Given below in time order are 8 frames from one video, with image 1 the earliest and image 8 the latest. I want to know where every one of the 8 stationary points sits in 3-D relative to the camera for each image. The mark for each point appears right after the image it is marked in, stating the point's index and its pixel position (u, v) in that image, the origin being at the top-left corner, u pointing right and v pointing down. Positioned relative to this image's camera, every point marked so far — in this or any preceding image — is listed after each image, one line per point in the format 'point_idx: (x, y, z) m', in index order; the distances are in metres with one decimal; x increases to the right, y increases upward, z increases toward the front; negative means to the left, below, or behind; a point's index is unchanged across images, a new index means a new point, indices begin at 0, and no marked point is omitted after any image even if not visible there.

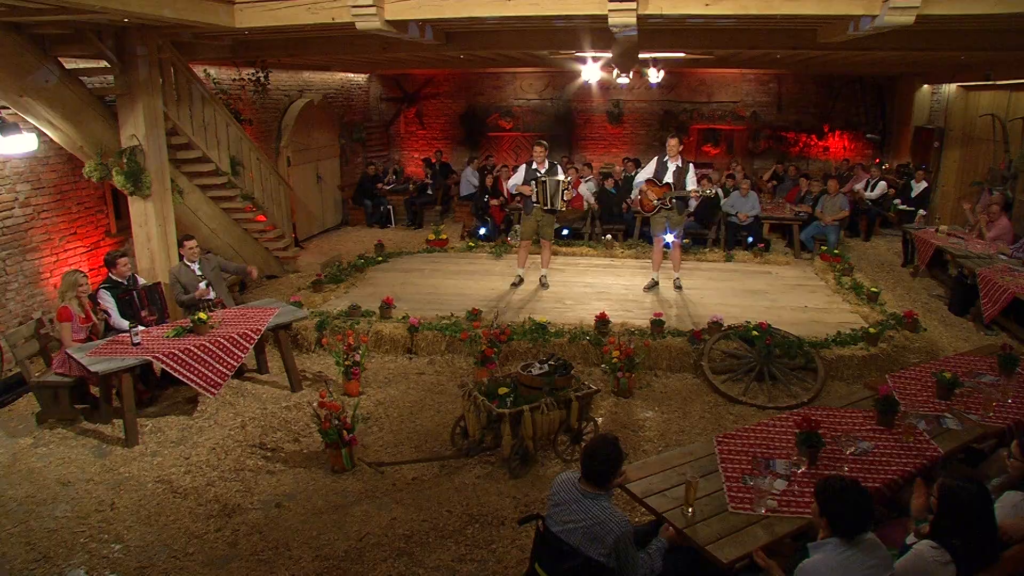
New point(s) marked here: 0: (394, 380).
0: (-0.8, -0.6, +6.5) m
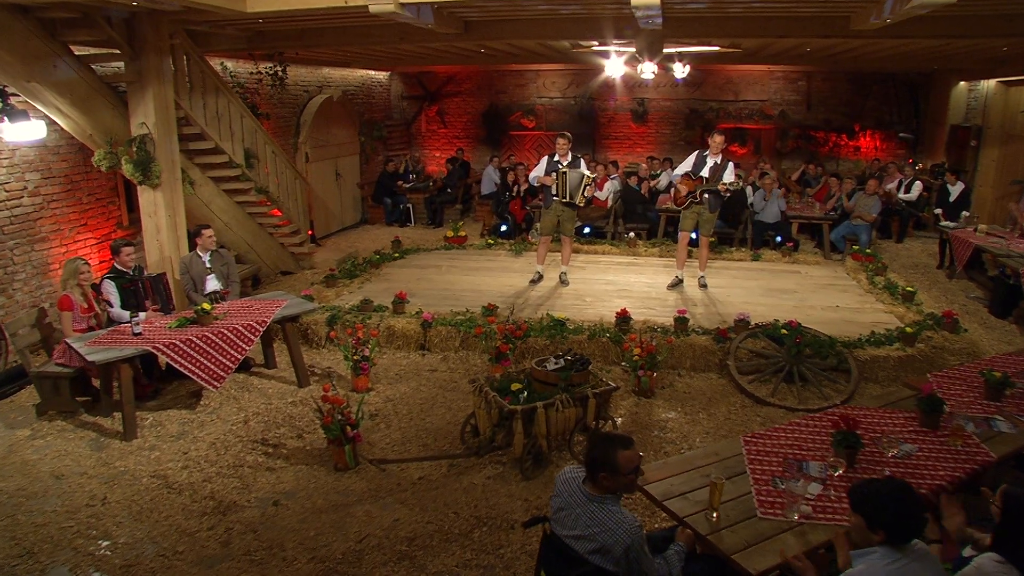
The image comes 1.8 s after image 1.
0: (-0.7, -0.6, +6.2) m
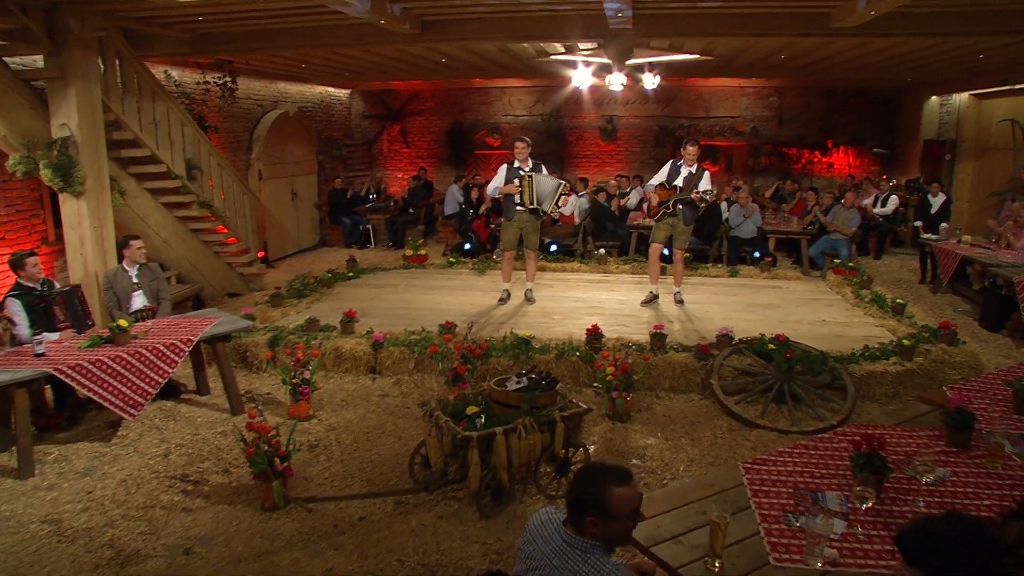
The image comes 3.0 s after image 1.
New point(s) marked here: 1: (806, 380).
0: (-0.9, -0.7, +5.6) m
1: (+1.6, -0.5, +5.5) m
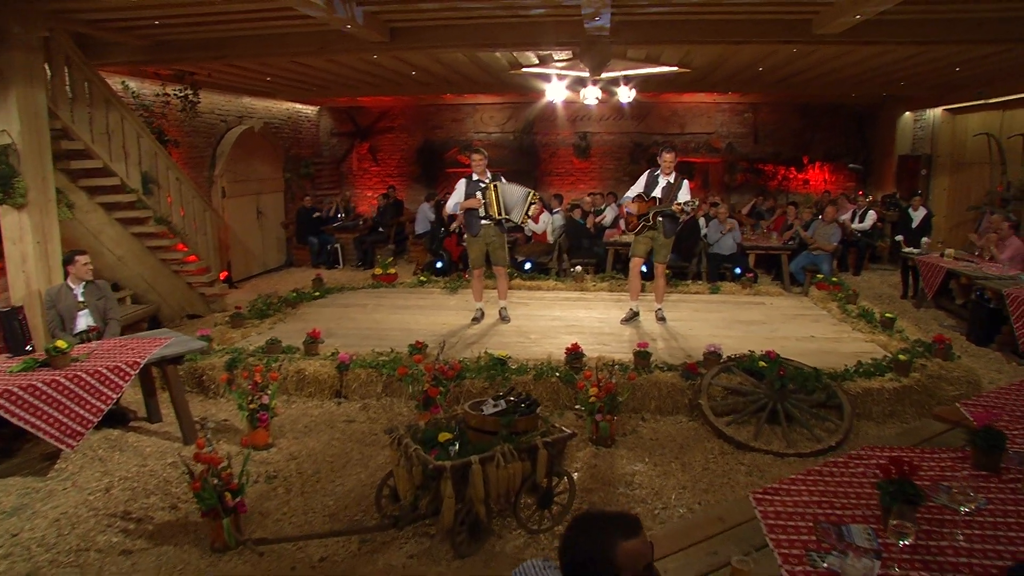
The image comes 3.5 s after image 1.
0: (-1.1, -0.8, +5.2) m
1: (+1.5, -0.6, +5.2) m
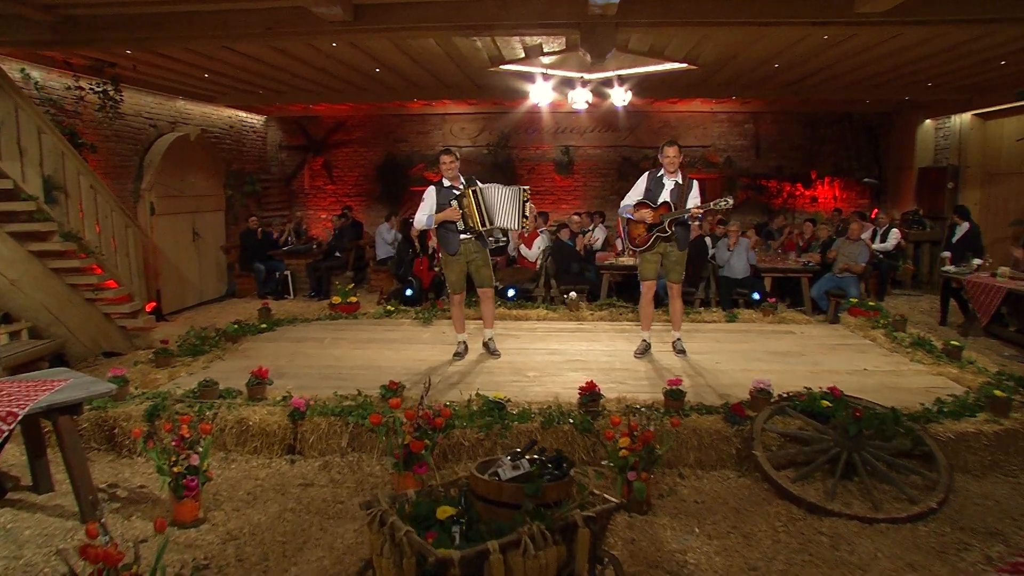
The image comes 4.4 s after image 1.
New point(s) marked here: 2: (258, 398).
0: (-1.0, -0.9, +4.0) m
1: (+1.5, -0.7, +4.1) m
2: (-1.2, -0.5, +4.8) m
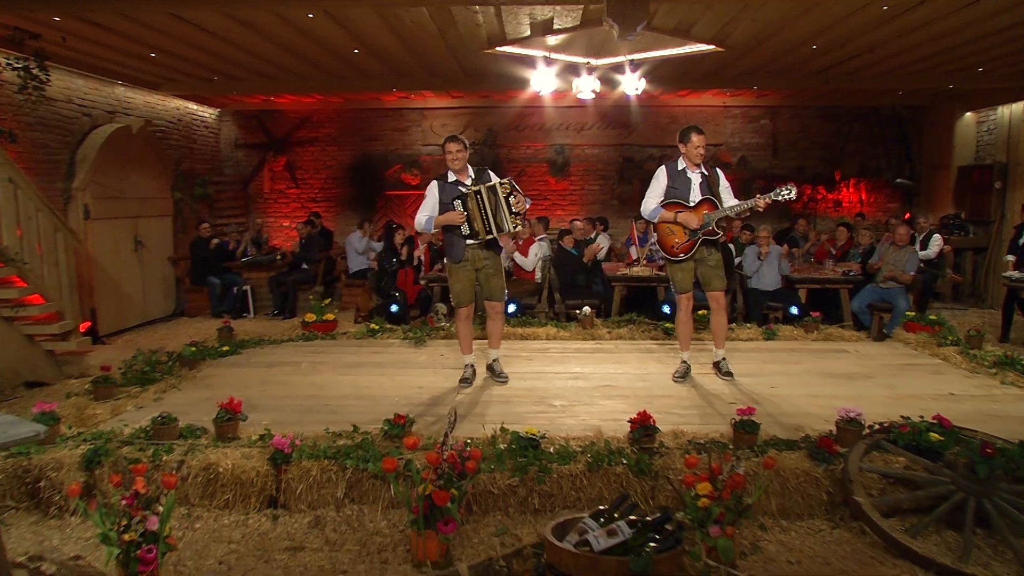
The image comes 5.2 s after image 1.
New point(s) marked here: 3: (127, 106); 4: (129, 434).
0: (-0.8, -0.9, +3.0) m
1: (+1.7, -0.7, +3.3) m
2: (-1.1, -0.6, +3.8) m
3: (-3.3, +1.5, +8.2) m
4: (-1.5, -0.6, +3.8) m
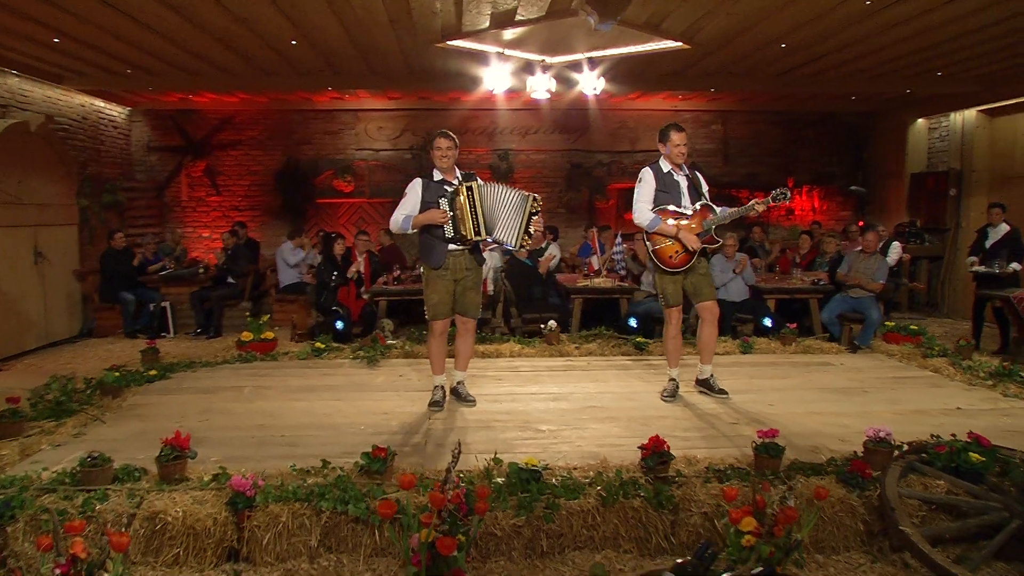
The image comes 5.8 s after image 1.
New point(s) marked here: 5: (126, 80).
0: (-0.7, -0.9, +2.4) m
1: (+1.8, -0.7, +3.0) m
2: (-1.1, -0.6, +3.2) m
3: (-3.8, +1.4, +7.4) m
4: (-1.5, -0.6, +3.2) m
5: (-2.6, +1.4, +6.6) m
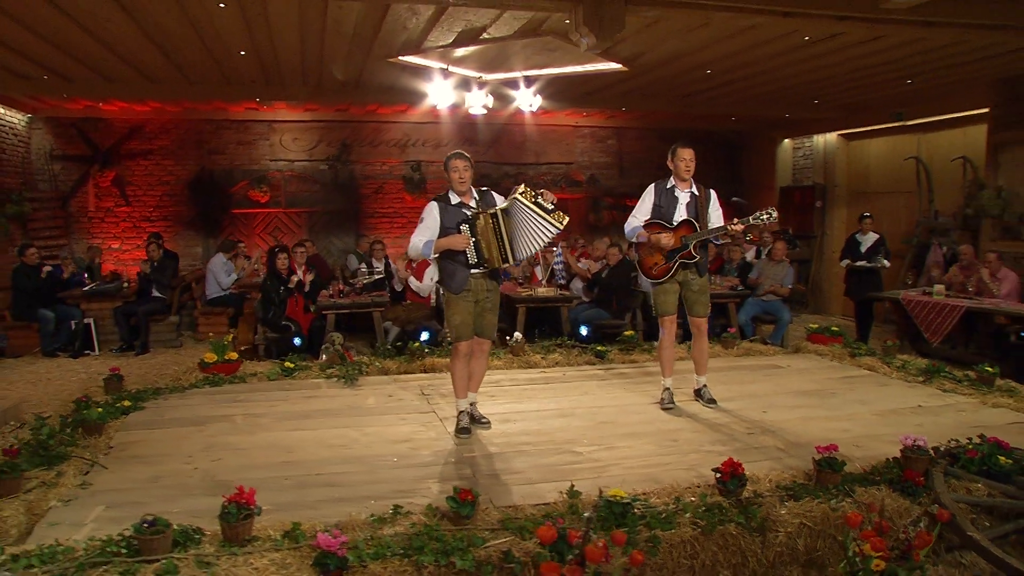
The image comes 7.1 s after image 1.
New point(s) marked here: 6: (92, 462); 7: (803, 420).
0: (-0.2, -1.0, +2.2) m
1: (+2.1, -0.8, +3.3) m
2: (-0.8, -0.7, +2.9) m
3: (-4.3, +1.3, +6.4) m
4: (-1.2, -0.7, +2.8) m
5: (-3.0, +1.3, +5.8) m
6: (-1.6, -0.6, +3.5) m
7: (+1.4, -0.6, +4.3) m
